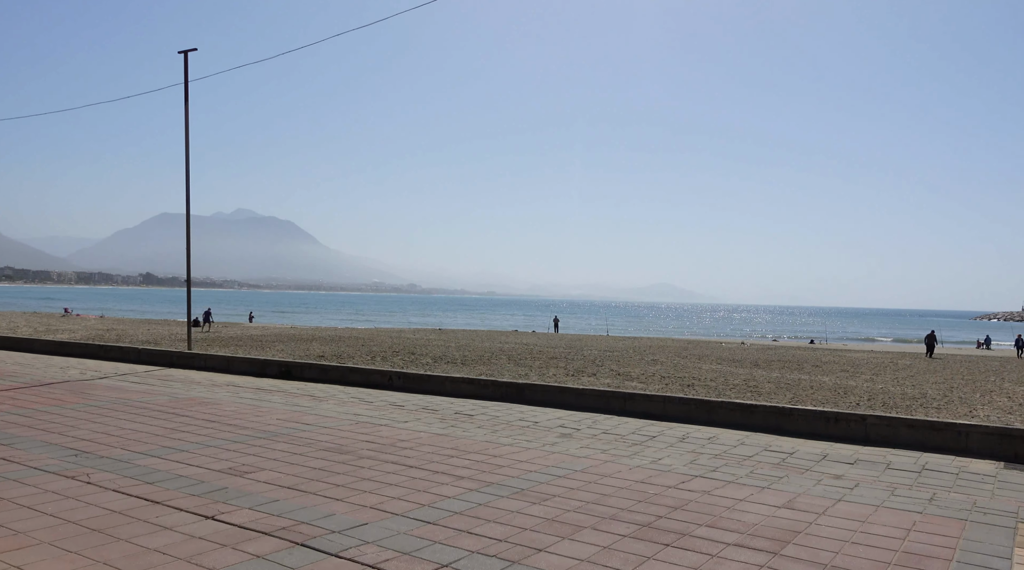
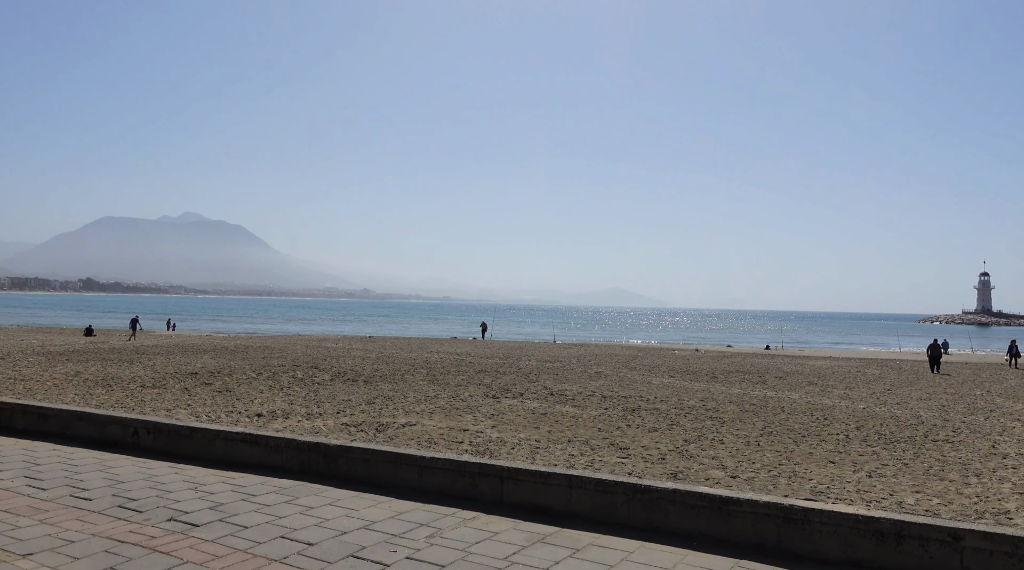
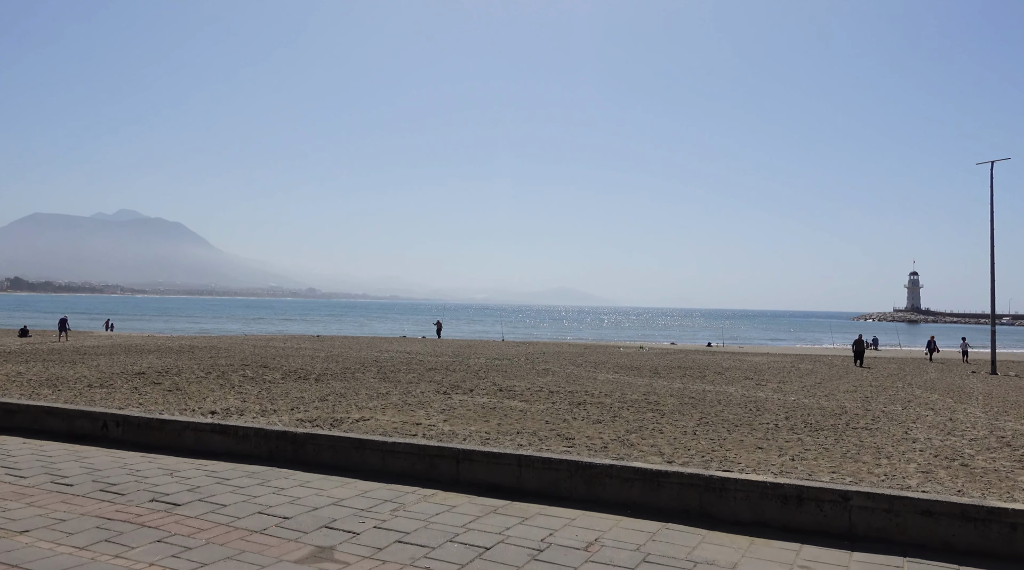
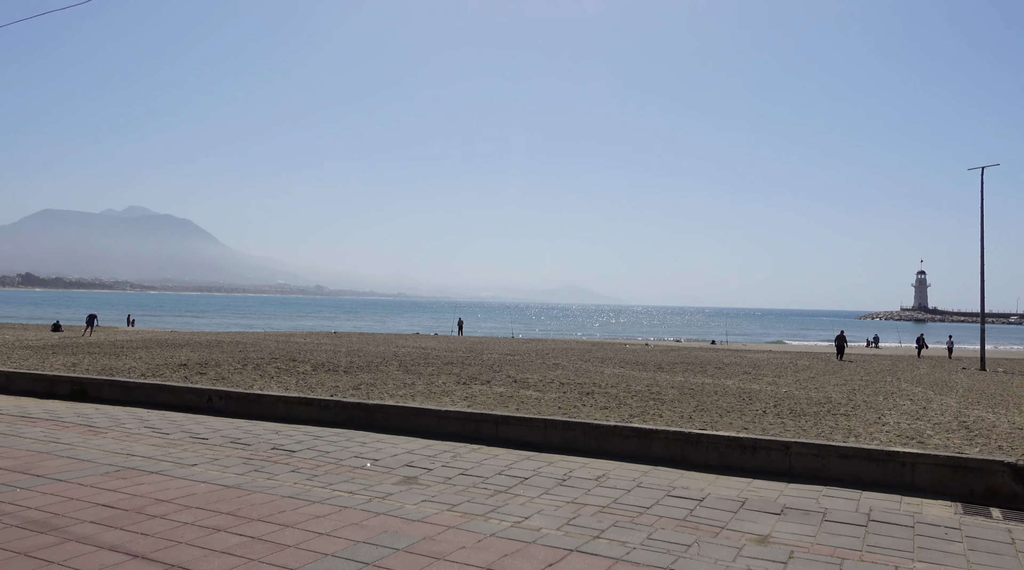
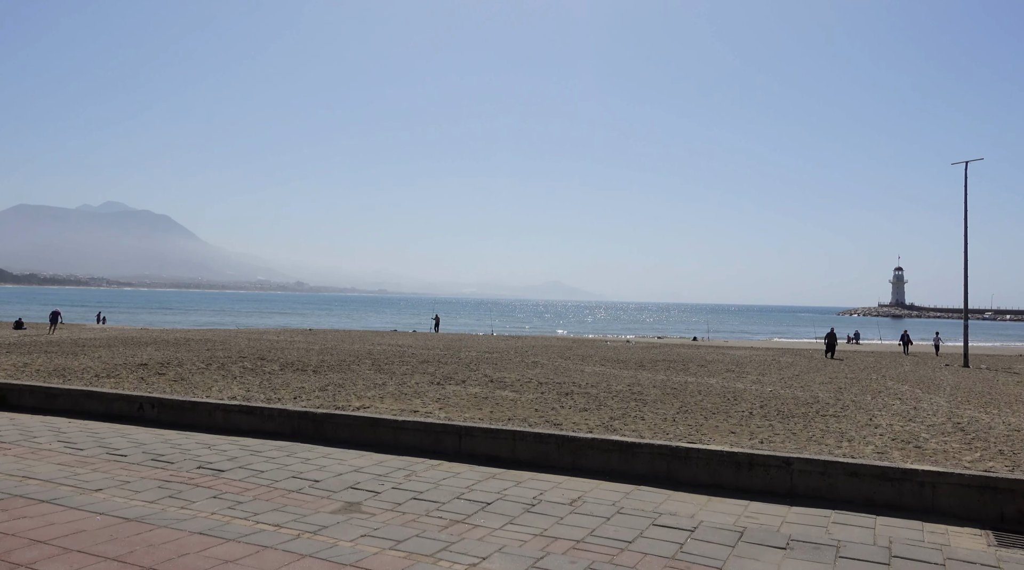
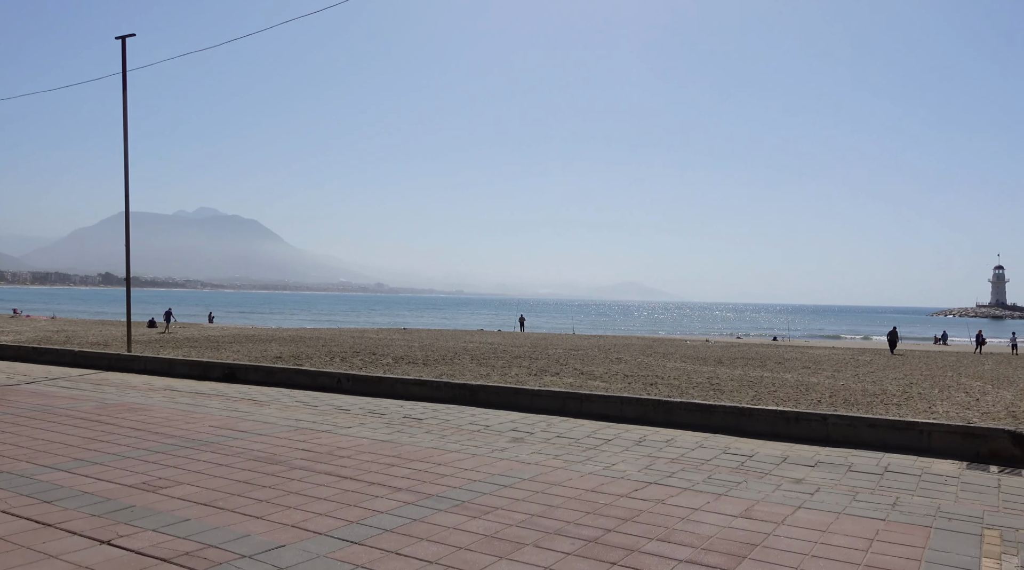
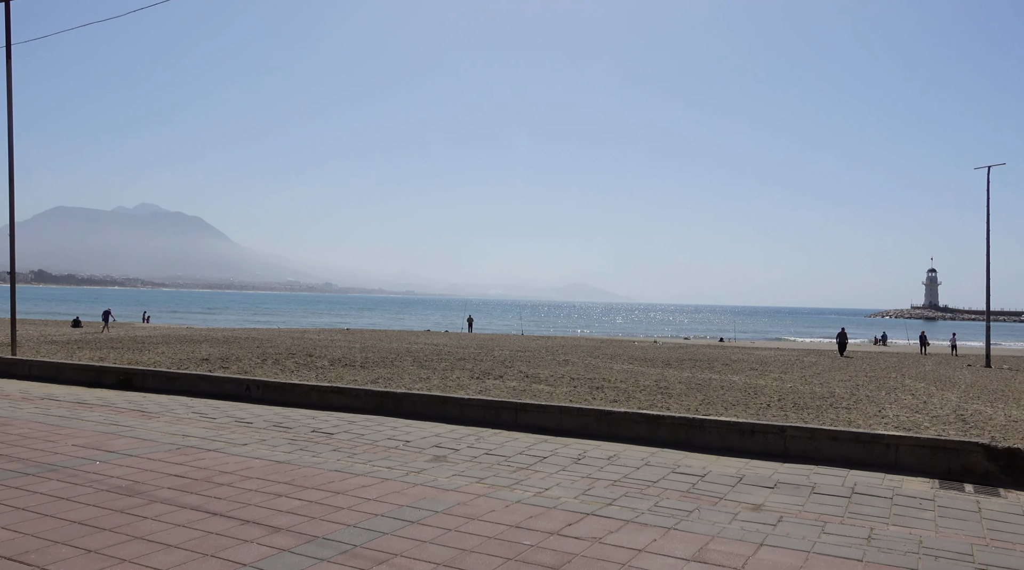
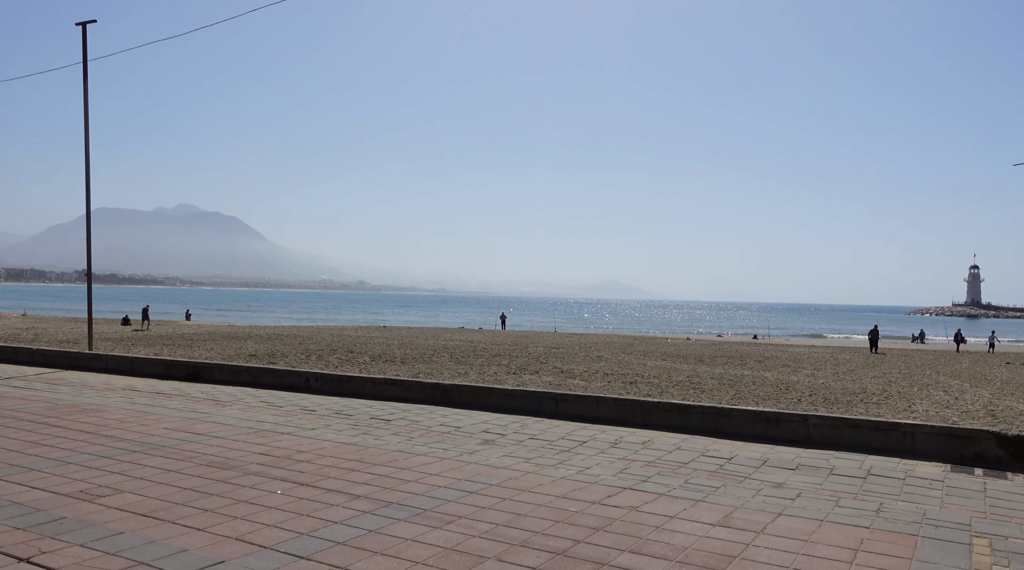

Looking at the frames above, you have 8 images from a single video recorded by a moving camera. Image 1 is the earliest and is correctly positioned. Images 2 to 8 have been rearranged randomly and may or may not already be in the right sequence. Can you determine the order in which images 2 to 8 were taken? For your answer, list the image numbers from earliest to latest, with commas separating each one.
6, 8, 7, 4, 5, 3, 2
